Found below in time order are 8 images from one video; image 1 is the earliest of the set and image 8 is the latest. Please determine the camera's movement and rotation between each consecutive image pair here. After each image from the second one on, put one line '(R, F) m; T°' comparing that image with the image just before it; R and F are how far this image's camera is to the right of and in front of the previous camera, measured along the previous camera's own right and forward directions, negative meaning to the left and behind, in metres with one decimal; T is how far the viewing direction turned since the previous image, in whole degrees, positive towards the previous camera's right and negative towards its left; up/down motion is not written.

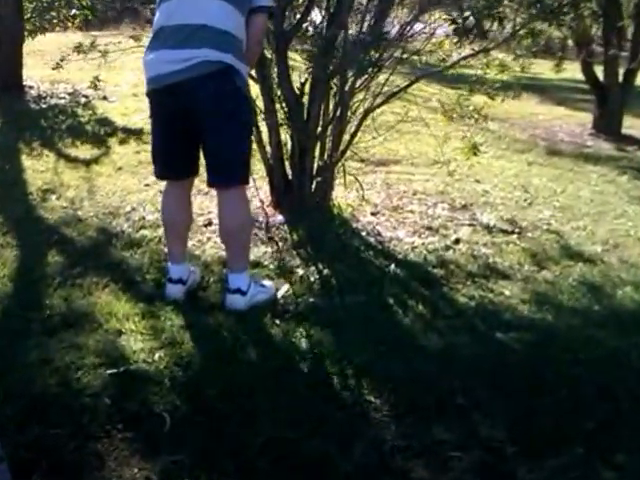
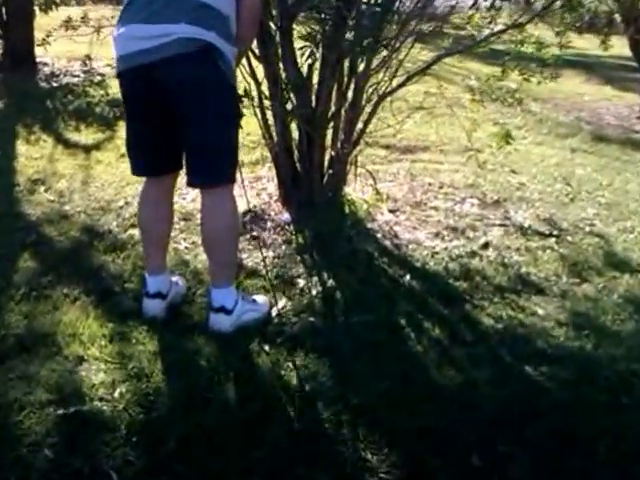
(+0.2, +0.7) m; -2°
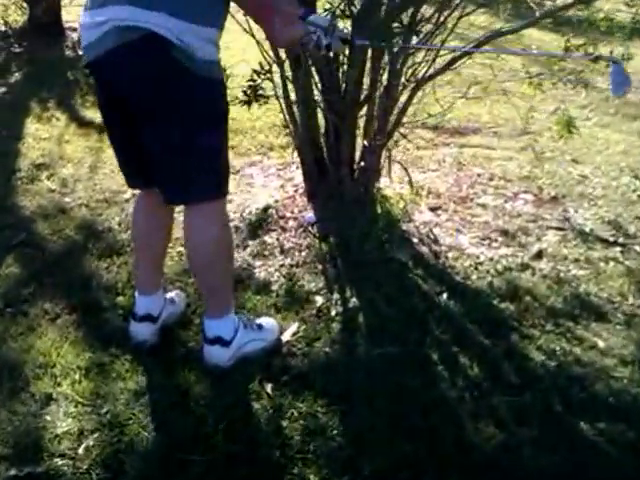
(+0.1, +0.7) m; -3°
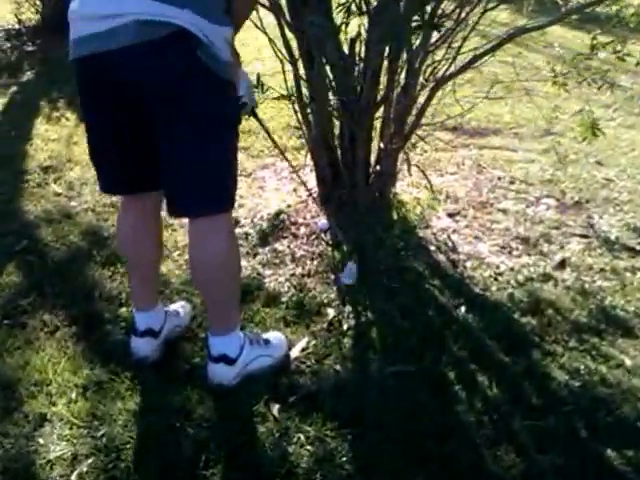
(0.0, +0.2) m; -1°
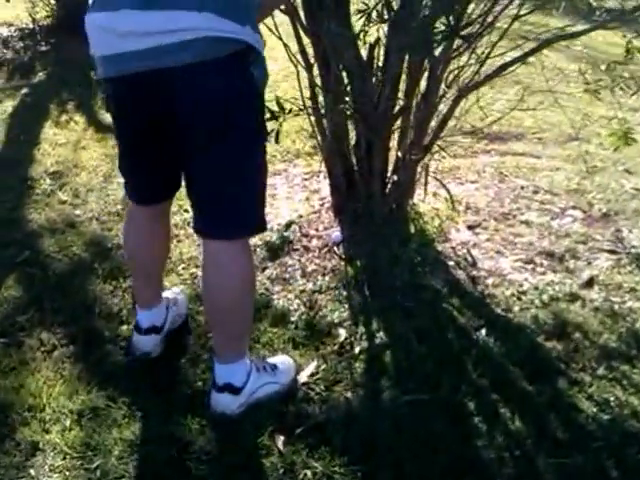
(0.0, +0.2) m; -1°
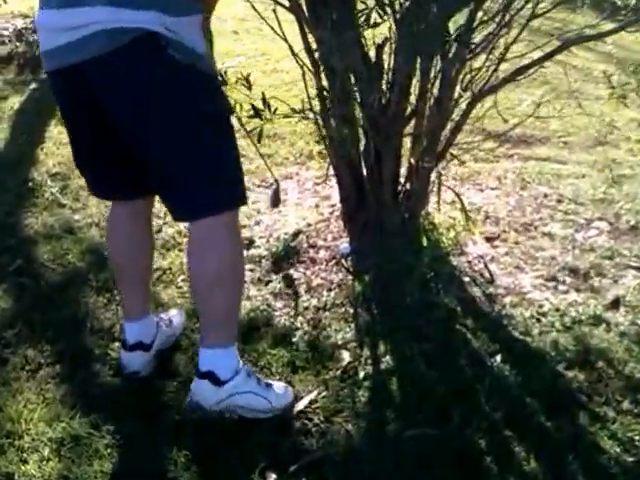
(+0.1, +0.2) m; -1°
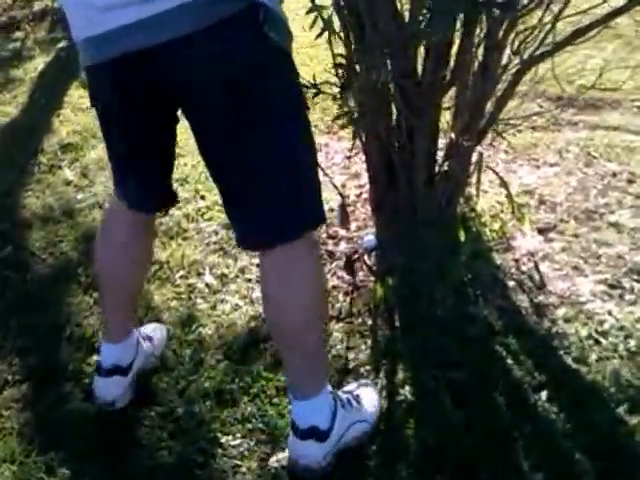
(+0.1, +0.6) m; -4°
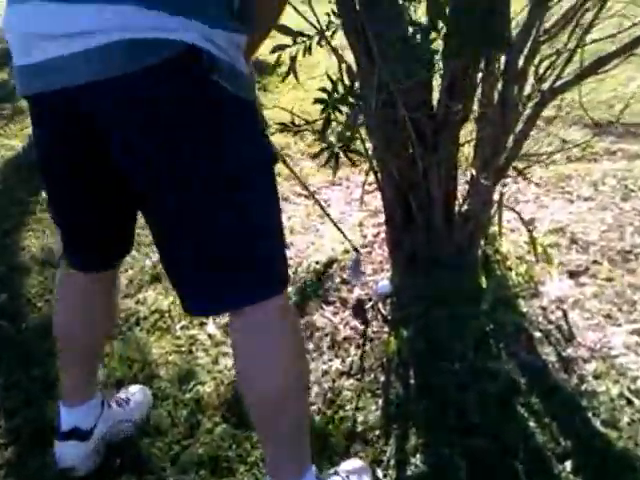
(+0.1, +0.2) m; -2°
